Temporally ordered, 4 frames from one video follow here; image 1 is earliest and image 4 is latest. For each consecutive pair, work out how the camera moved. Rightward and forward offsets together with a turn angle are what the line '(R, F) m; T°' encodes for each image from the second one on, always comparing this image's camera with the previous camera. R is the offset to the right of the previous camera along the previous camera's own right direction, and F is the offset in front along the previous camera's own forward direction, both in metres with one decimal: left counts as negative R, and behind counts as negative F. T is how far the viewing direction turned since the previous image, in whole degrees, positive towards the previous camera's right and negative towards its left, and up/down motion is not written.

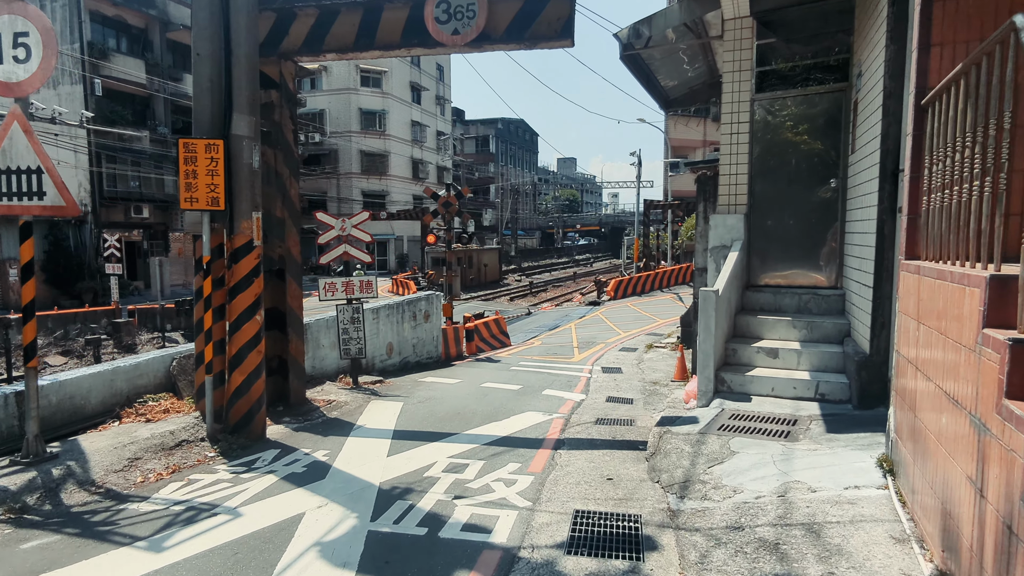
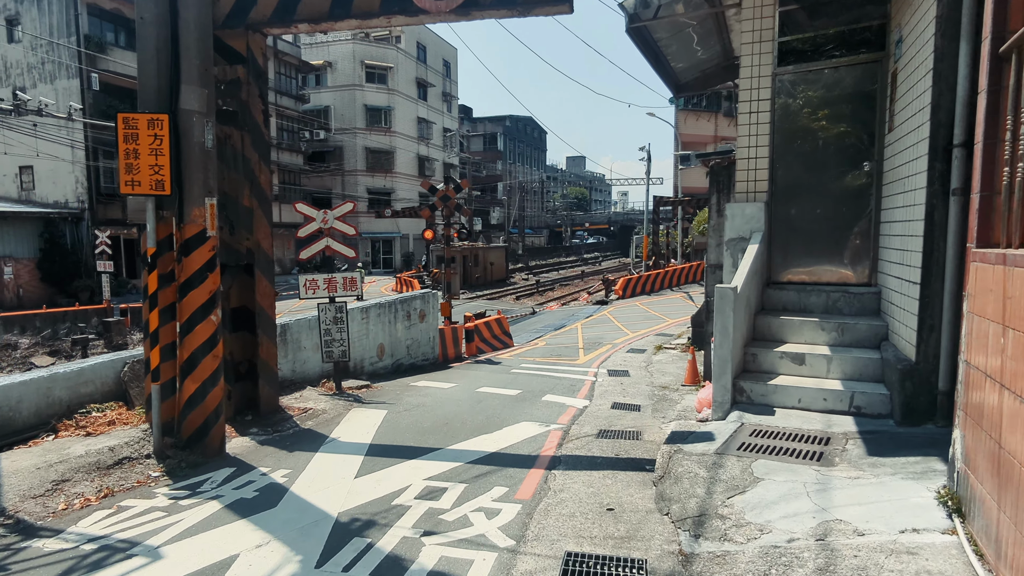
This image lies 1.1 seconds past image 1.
(+0.2, +0.8) m; -1°
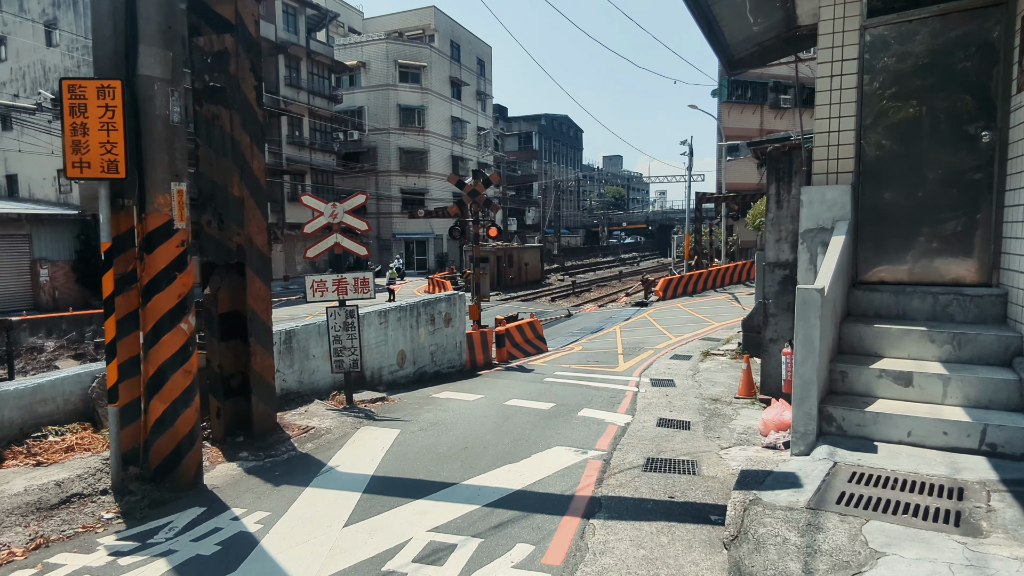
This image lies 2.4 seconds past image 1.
(+0.1, +1.1) m; -3°
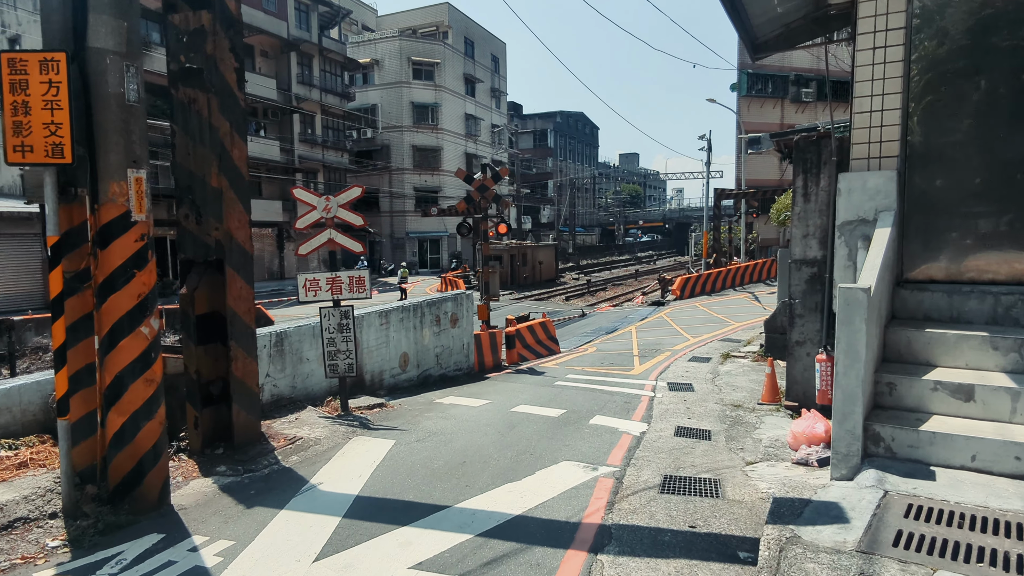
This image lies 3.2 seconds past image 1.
(+0.1, +0.6) m; -1°
